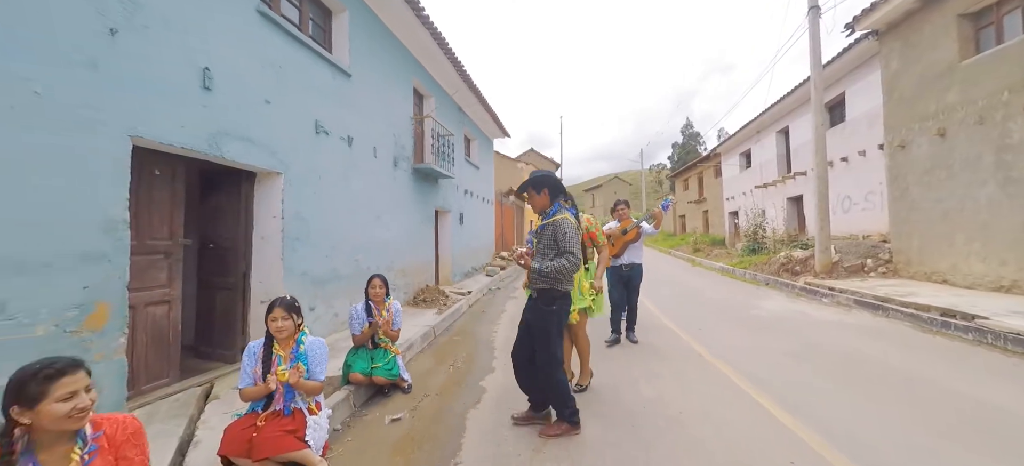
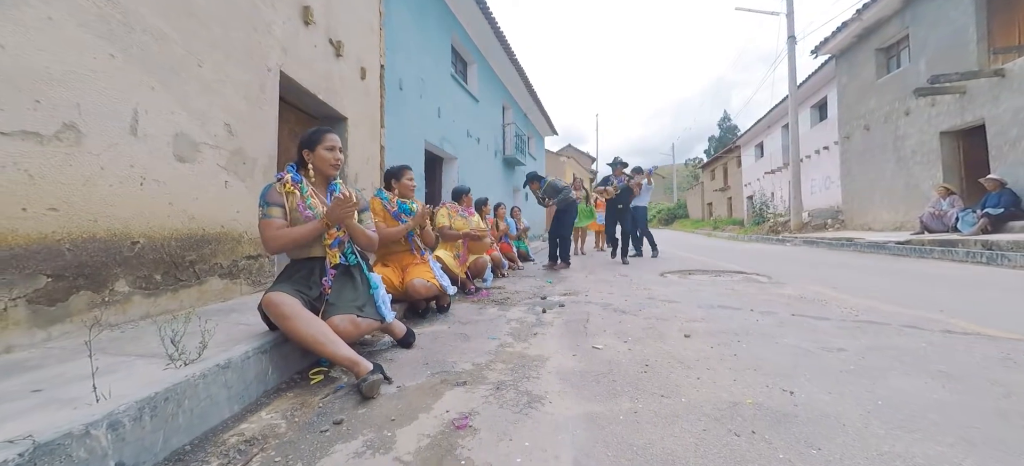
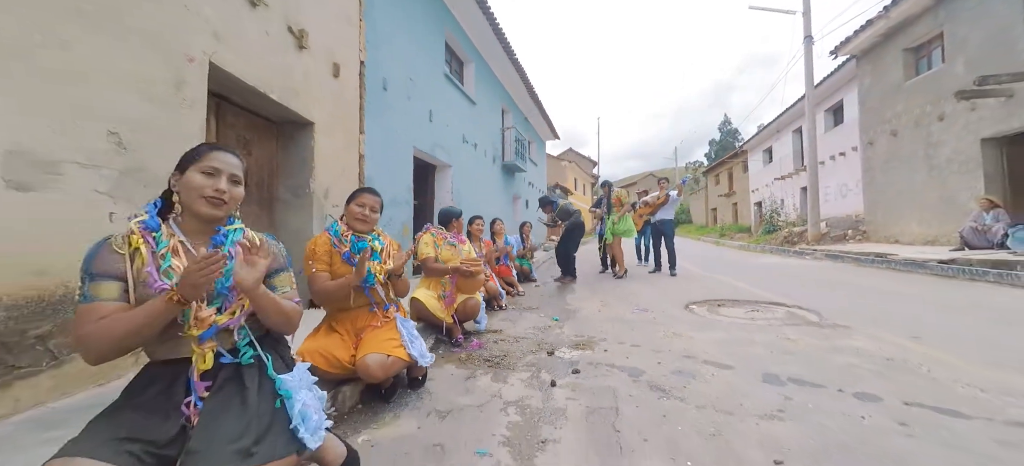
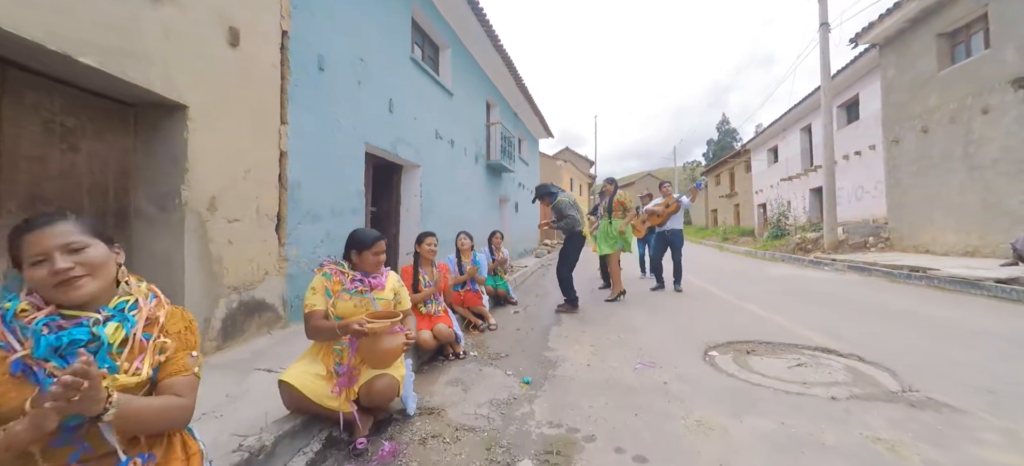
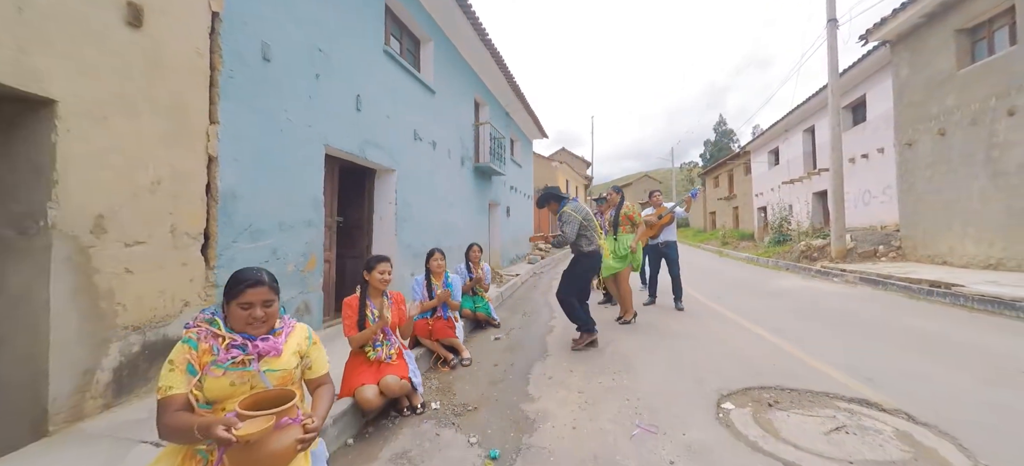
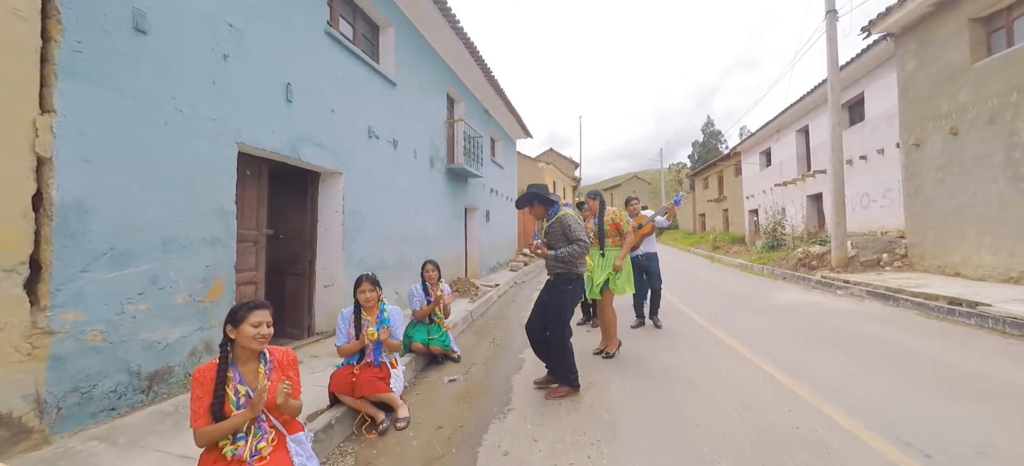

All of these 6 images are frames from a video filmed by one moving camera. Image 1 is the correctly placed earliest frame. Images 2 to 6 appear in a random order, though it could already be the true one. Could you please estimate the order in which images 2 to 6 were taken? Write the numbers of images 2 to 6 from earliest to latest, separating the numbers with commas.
6, 5, 4, 3, 2
